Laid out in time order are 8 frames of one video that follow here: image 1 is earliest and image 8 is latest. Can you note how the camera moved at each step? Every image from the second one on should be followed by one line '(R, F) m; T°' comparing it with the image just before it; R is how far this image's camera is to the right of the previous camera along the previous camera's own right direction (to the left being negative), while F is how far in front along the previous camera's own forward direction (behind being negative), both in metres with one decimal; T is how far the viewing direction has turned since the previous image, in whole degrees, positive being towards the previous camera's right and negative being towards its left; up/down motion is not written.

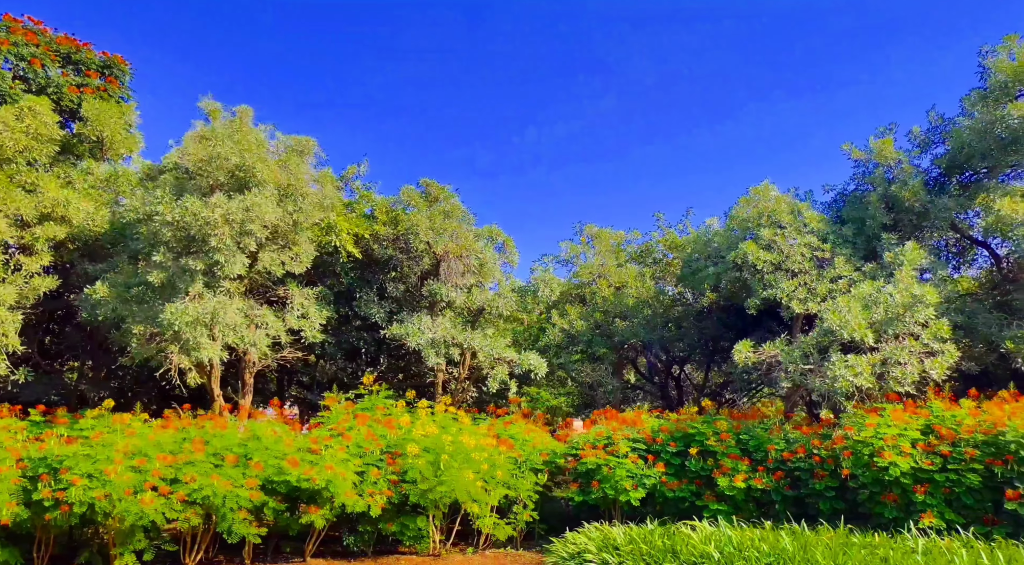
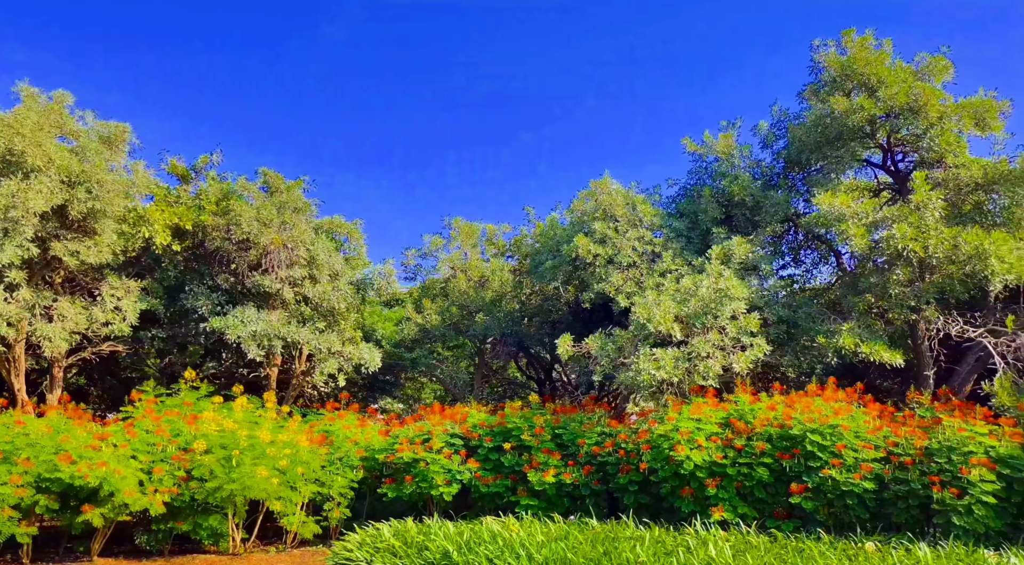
(+1.7, +0.1) m; +2°
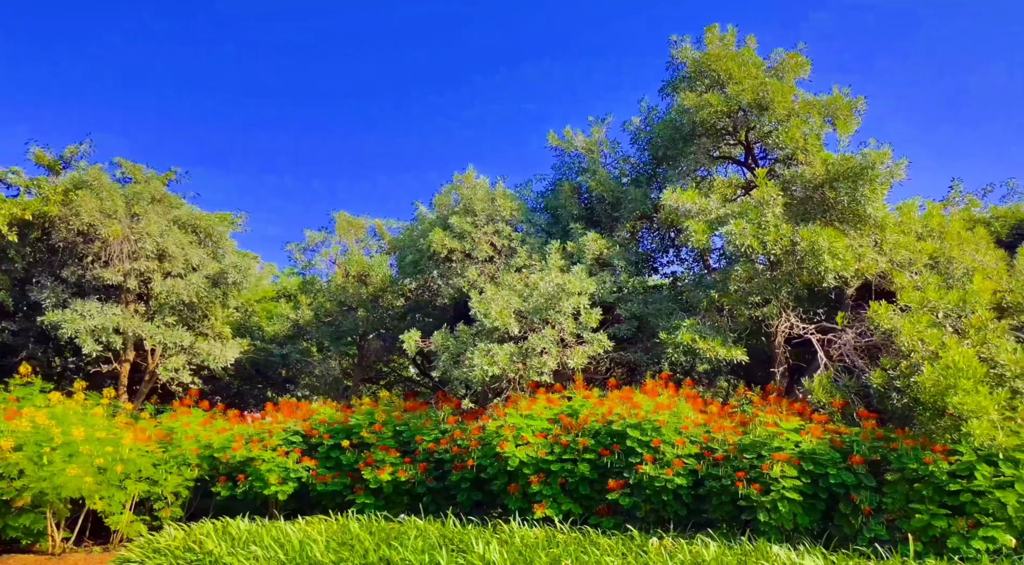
(+1.4, +0.1) m; +2°
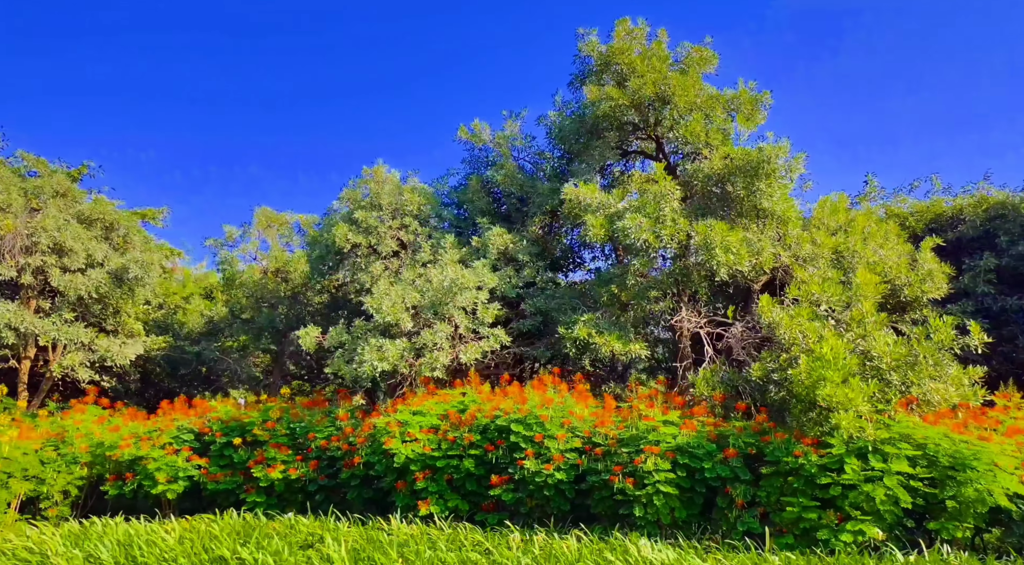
(+0.9, +0.1) m; +1°
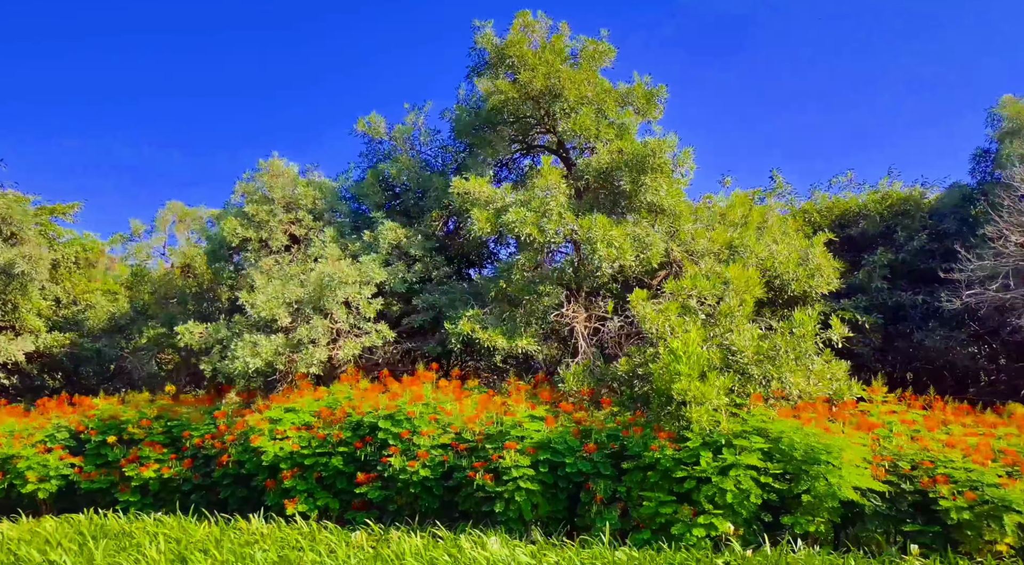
(+1.0, +0.1) m; +1°
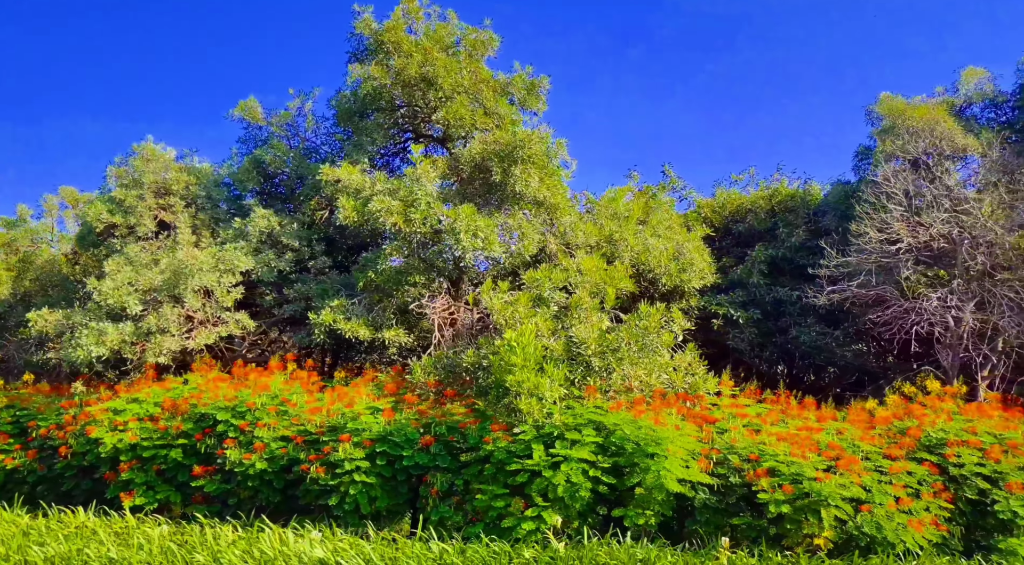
(+1.1, +0.1) m; +2°
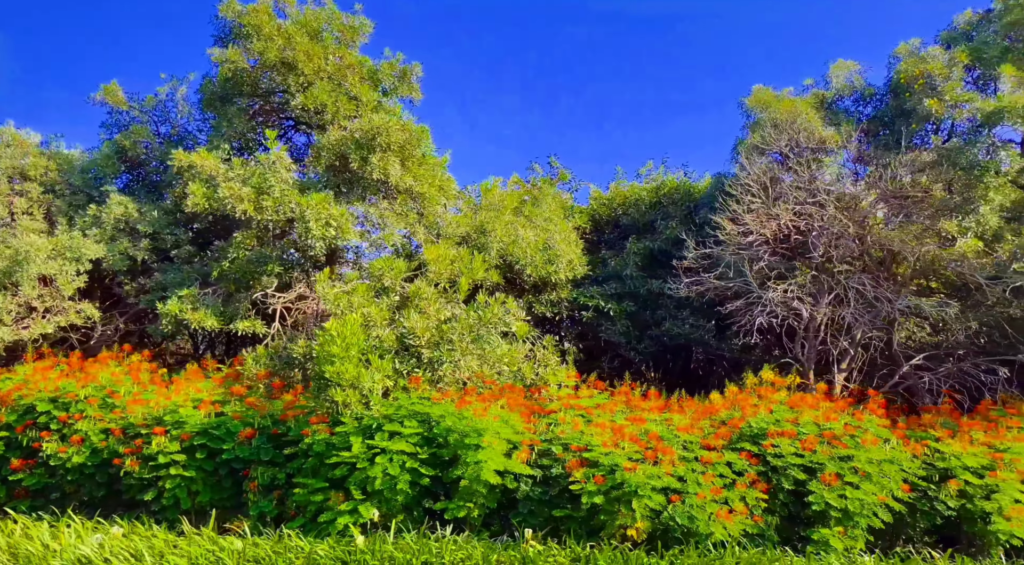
(+1.1, +0.1) m; +2°
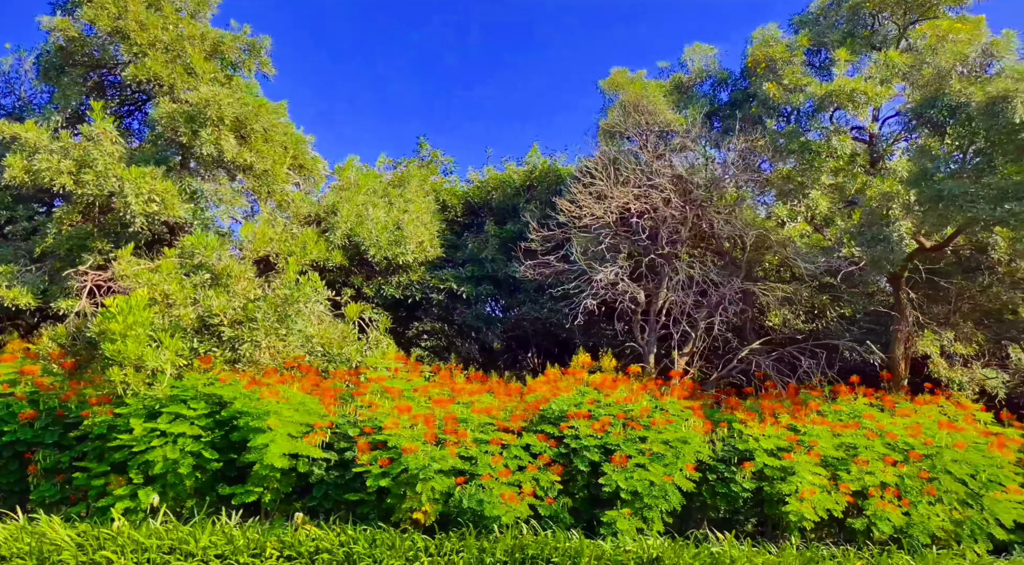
(+1.3, +0.1) m; +2°
